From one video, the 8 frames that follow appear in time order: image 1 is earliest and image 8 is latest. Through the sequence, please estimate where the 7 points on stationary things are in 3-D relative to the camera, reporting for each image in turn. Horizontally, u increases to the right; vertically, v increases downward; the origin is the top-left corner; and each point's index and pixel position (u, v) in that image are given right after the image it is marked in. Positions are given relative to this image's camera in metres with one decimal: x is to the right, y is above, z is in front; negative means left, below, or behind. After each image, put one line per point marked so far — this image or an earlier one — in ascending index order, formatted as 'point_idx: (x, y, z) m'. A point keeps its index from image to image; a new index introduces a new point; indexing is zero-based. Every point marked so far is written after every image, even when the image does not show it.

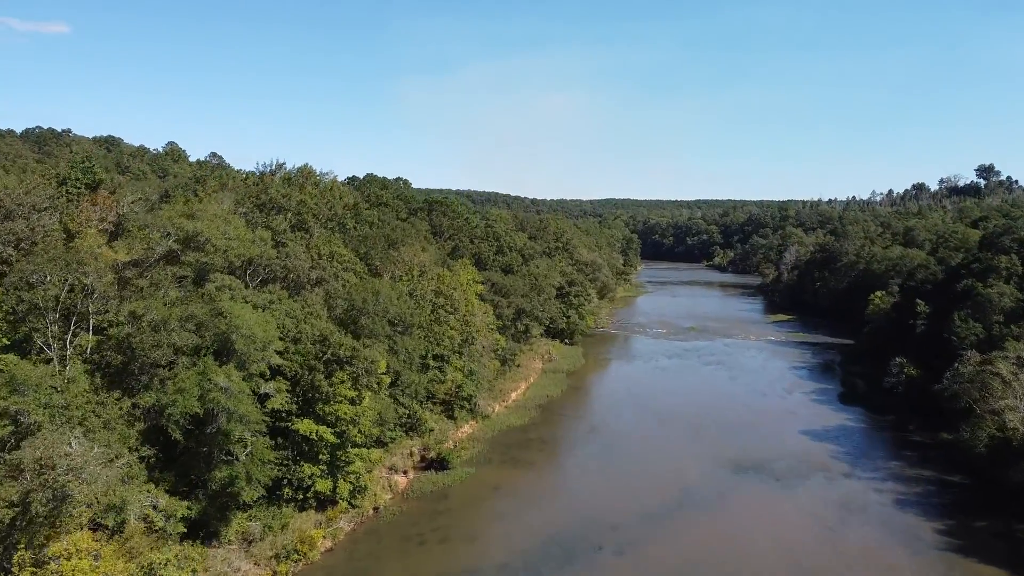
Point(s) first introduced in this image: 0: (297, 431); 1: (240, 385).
0: (-4.9, -3.2, +18.2) m
1: (-5.3, -1.9, +15.9) m
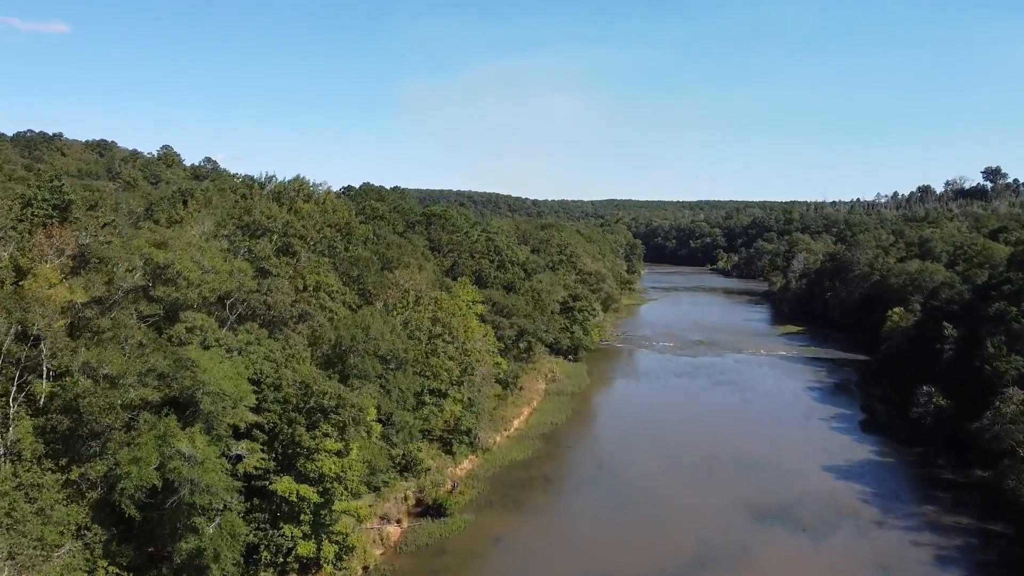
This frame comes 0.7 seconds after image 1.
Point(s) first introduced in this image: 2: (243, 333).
0: (-4.8, -4.1, +16.3) m
1: (-5.3, -2.8, +14.0) m
2: (-6.0, -1.0, +18.2) m
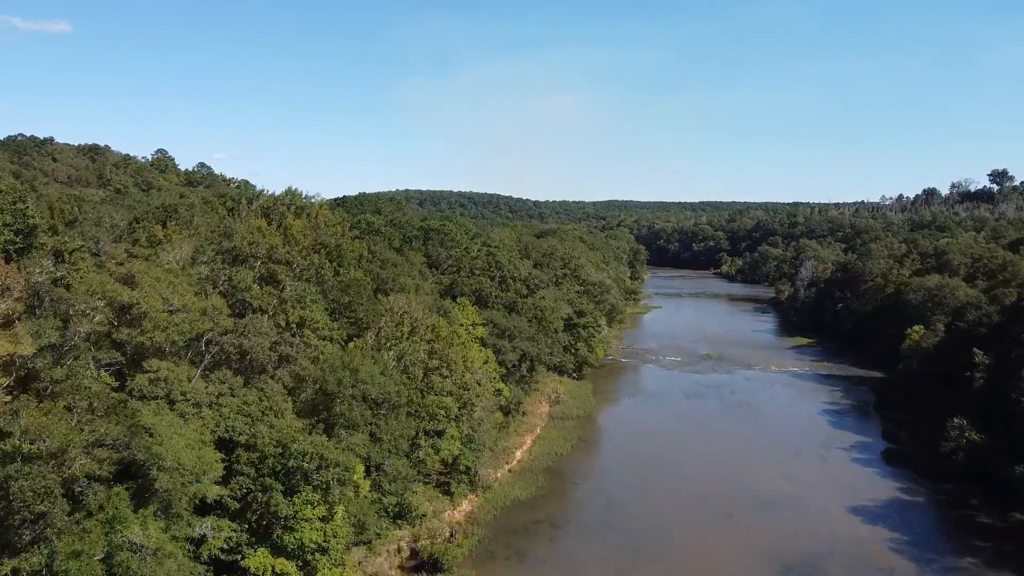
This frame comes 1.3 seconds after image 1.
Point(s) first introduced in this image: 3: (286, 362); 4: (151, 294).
0: (-4.7, -5.0, +14.4) m
1: (-5.2, -3.7, +12.1) m
2: (-5.9, -1.9, +16.3) m
3: (-5.1, -1.7, +18.2) m
4: (-7.7, -0.1, +17.3) m
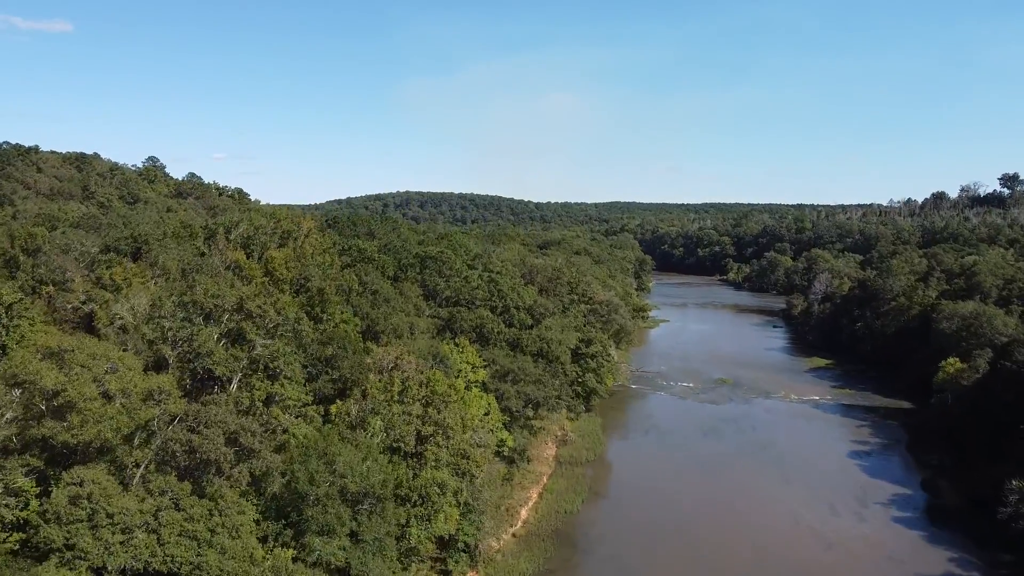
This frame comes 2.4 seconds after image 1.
0: (-4.6, -6.4, +11.4) m
1: (-5.1, -5.1, +9.1) m
2: (-5.8, -3.3, +13.3) m
3: (-5.0, -3.1, +15.2) m
4: (-7.6, -1.5, +14.3) m
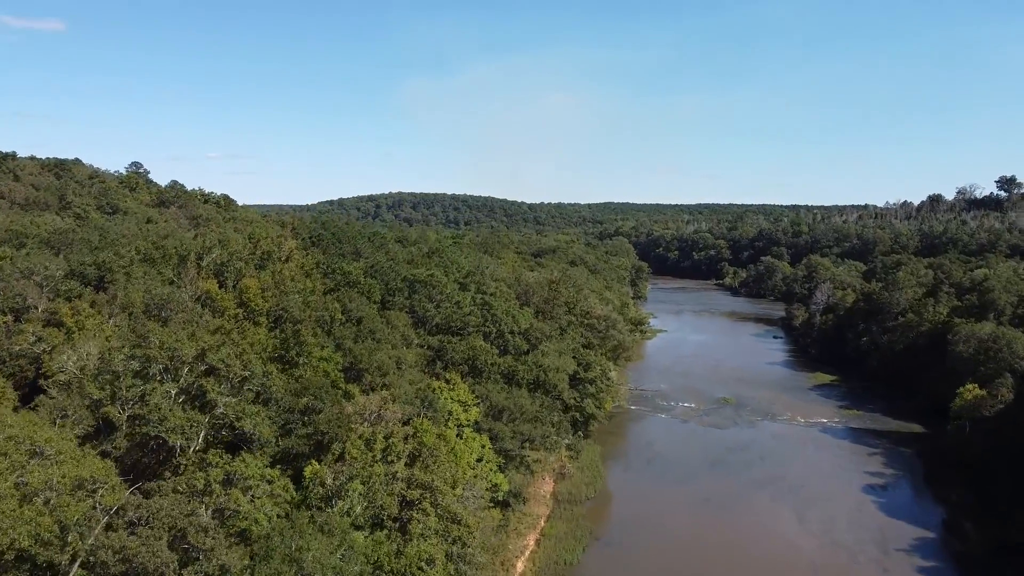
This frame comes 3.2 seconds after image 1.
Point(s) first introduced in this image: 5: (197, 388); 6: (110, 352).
0: (-4.6, -7.5, +9.2) m
1: (-5.1, -6.2, +6.8) m
2: (-5.8, -4.4, +11.0) m
3: (-5.0, -4.2, +13.0) m
4: (-7.6, -2.6, +12.1) m
5: (-6.8, -2.1, +17.5) m
6: (-8.9, -1.4, +18.2) m
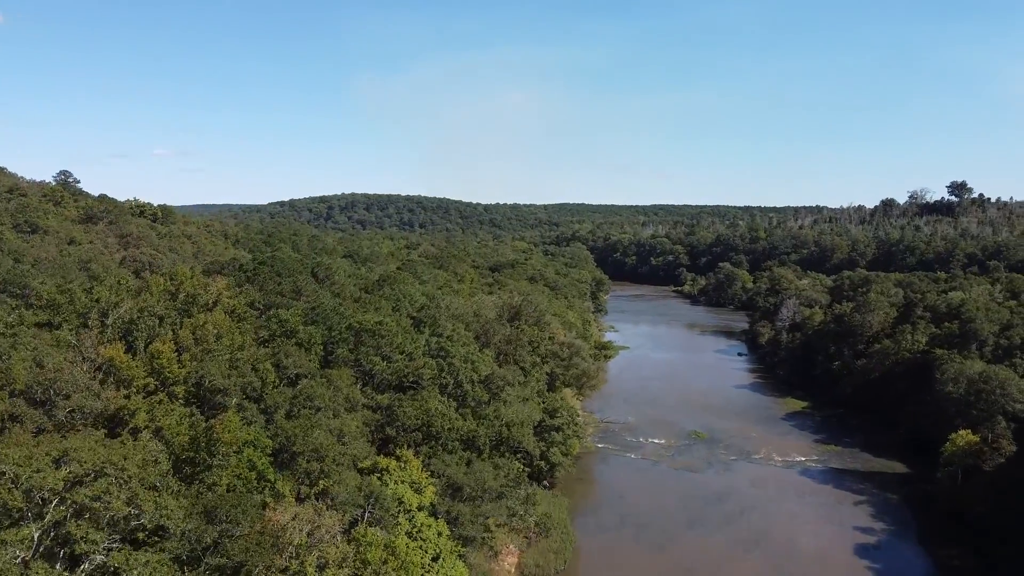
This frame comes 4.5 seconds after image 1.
0: (-4.7, -9.4, +5.4) m
1: (-5.1, -8.1, +3.0) m
2: (-6.1, -6.3, +7.1) m
3: (-5.4, -6.1, +9.1) m
4: (-7.9, -4.5, +8.1) m
5: (-7.4, -3.9, +13.5) m
6: (-9.6, -3.3, +14.1) m
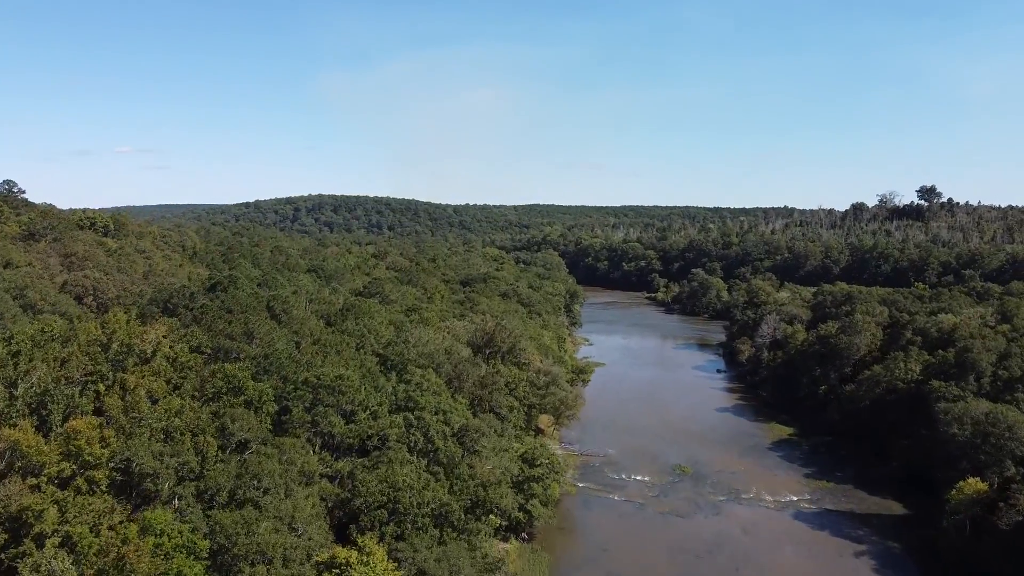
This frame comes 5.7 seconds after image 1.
0: (-4.6, -11.0, +2.2) m
1: (-4.8, -9.8, -0.2) m
2: (-6.0, -7.9, +3.9) m
3: (-5.4, -7.8, +5.9) m
4: (-7.9, -6.2, +4.7) m
5: (-7.5, -5.6, +10.2) m
6: (-9.8, -5.0, +10.7) m
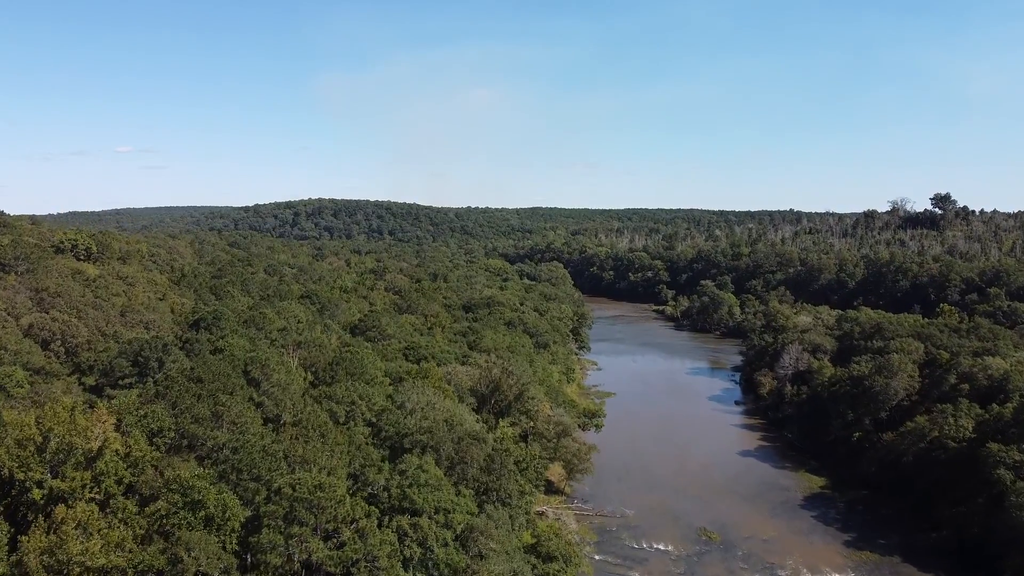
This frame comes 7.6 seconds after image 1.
0: (-4.2, -13.5, -2.1) m
1: (-4.5, -12.3, -4.6) m
2: (-5.6, -10.4, -0.4) m
3: (-5.0, -10.3, +1.6) m
4: (-7.5, -8.7, +0.4) m
5: (-7.2, -8.1, +5.9) m
6: (-9.4, -7.5, +6.3) m
